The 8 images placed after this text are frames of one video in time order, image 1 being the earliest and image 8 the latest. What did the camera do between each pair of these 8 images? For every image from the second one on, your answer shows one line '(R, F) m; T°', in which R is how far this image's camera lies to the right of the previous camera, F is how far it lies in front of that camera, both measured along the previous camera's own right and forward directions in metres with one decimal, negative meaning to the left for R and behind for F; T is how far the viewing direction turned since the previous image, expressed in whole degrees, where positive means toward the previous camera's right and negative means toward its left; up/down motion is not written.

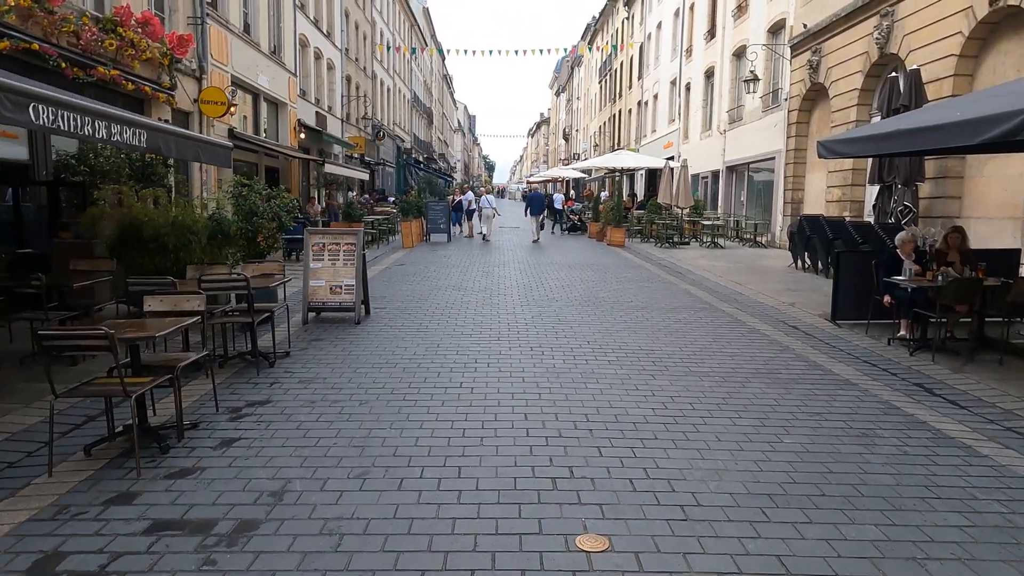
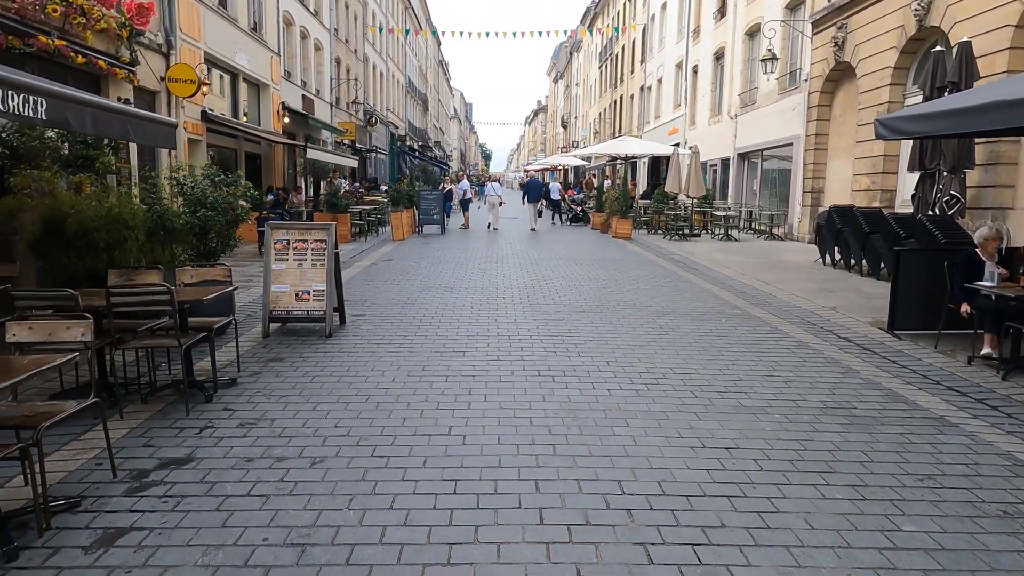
(0.0, +1.3) m; 0°
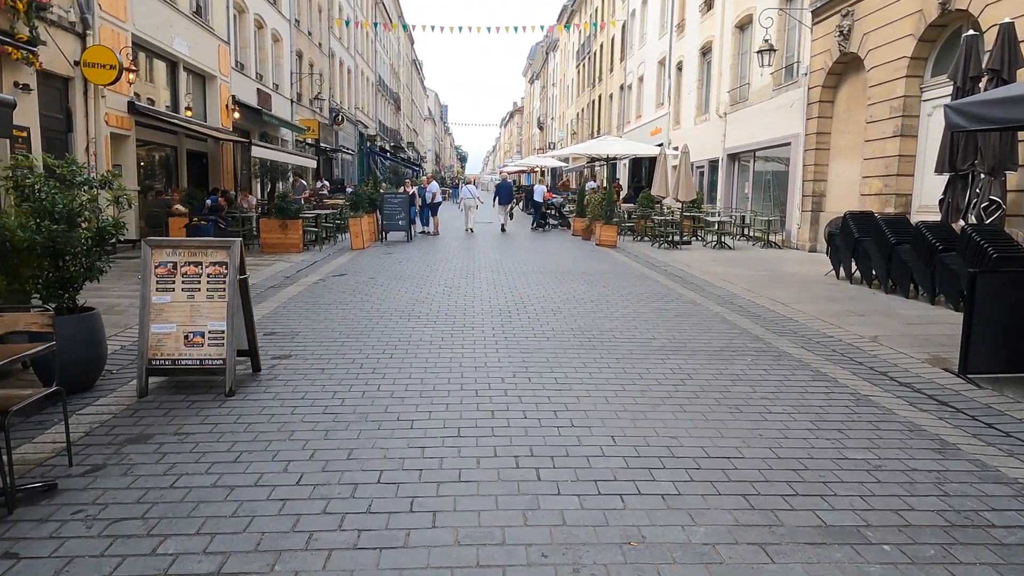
(+0.1, +1.7) m; +2°
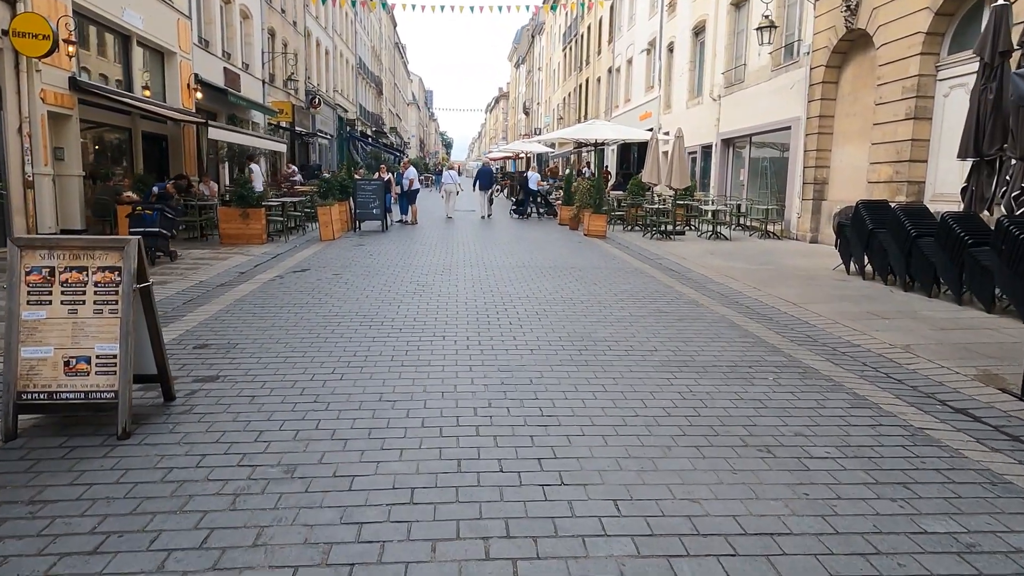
(+0.1, +1.1) m; +1°
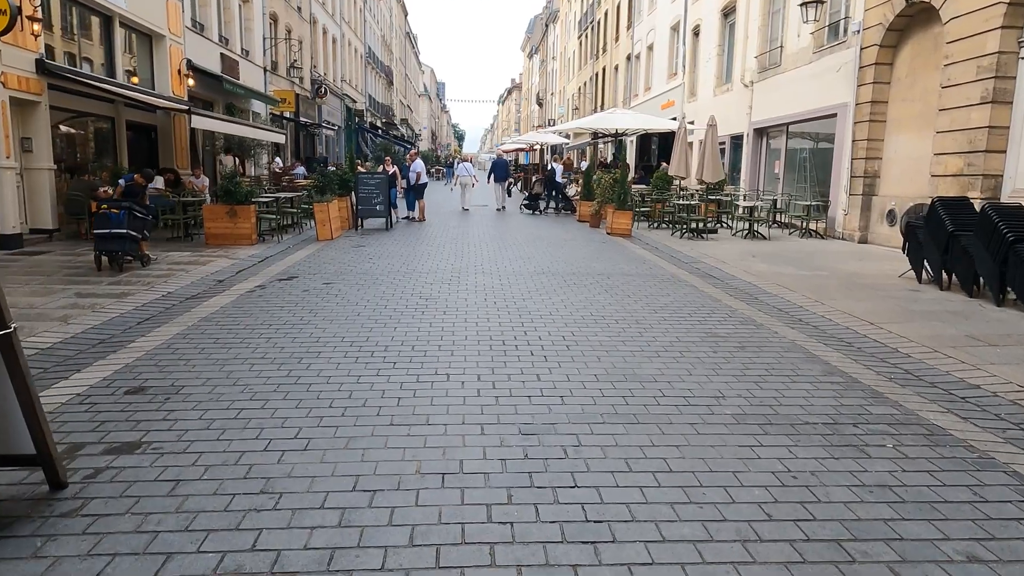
(-0.1, +1.4) m; -1°
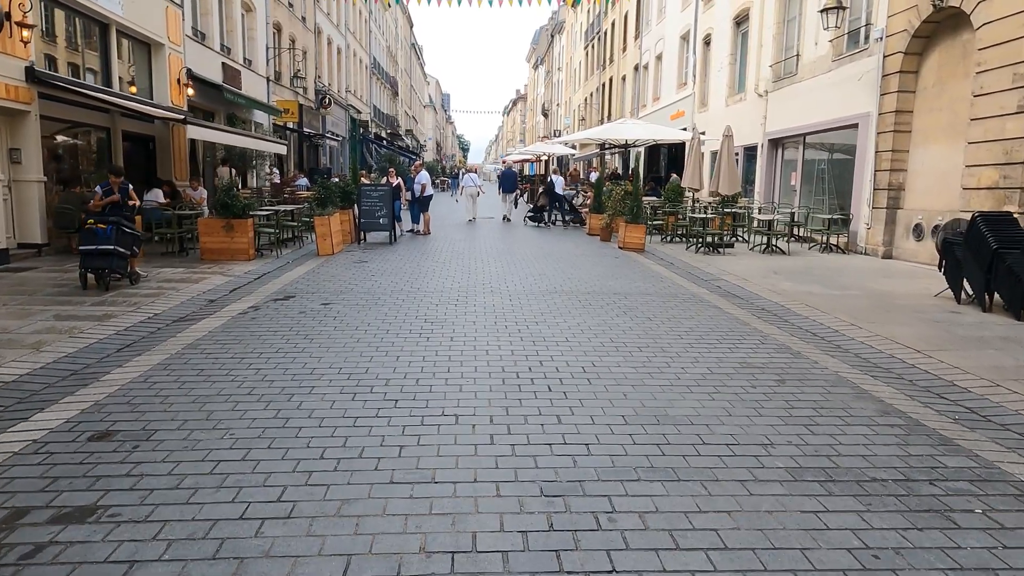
(-0.1, +0.6) m; 0°
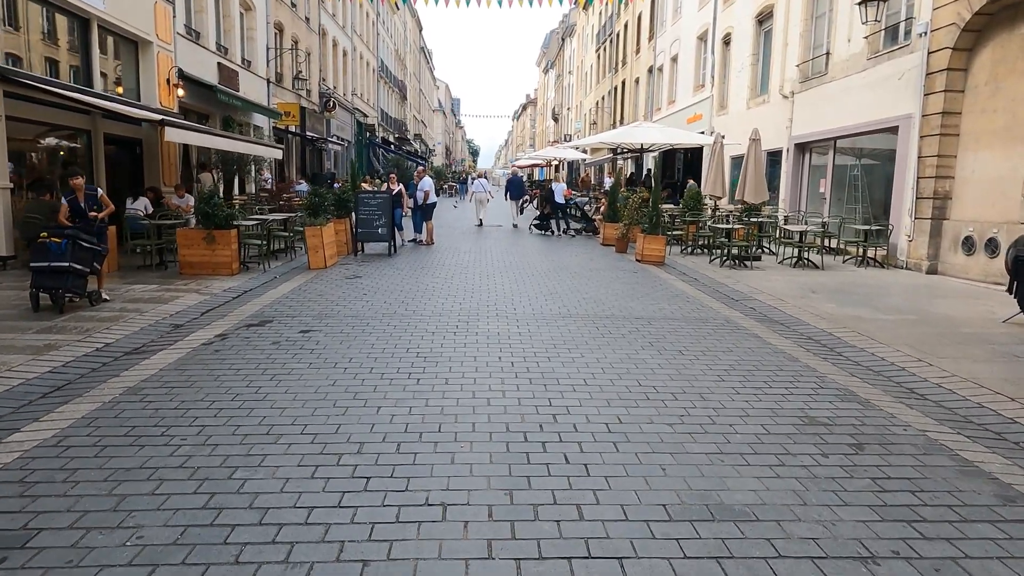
(0.0, +1.1) m; -1°
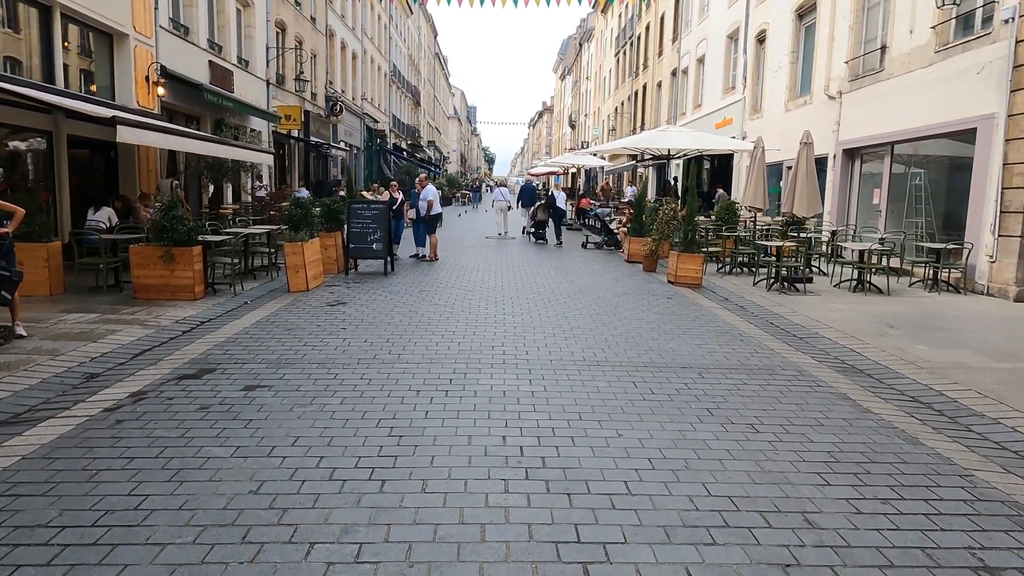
(0.0, +1.7) m; -1°
